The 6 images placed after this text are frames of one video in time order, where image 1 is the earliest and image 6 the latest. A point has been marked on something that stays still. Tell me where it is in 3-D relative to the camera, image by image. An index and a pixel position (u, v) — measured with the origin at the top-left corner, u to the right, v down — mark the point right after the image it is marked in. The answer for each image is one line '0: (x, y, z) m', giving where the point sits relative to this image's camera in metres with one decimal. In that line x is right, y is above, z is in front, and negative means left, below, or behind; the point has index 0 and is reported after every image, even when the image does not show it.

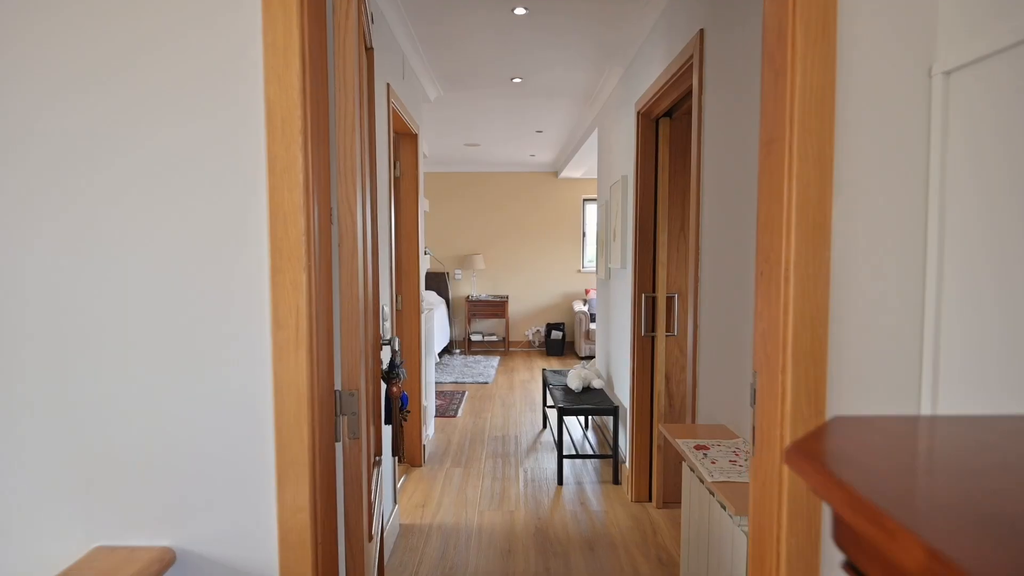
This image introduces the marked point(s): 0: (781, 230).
0: (+0.4, +0.1, +0.8) m
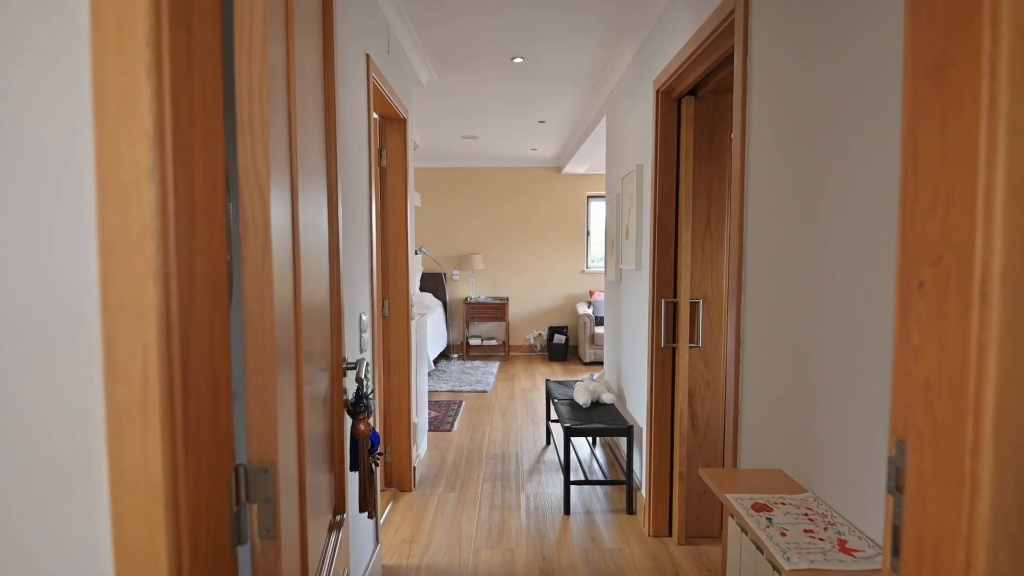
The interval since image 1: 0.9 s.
0: (+0.4, +0.1, +0.5) m
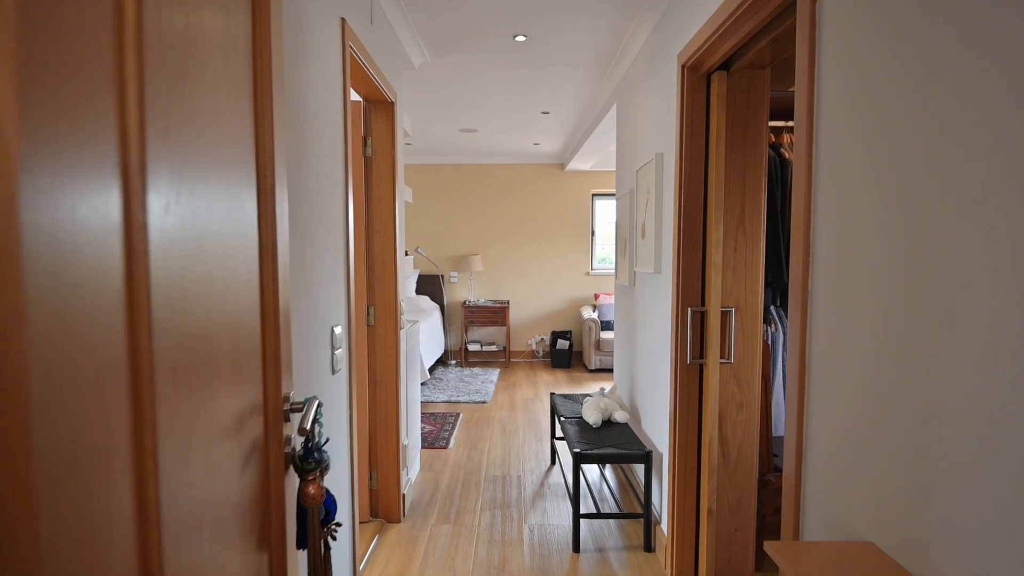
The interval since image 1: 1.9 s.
0: (+0.4, 0.0, +0.2) m
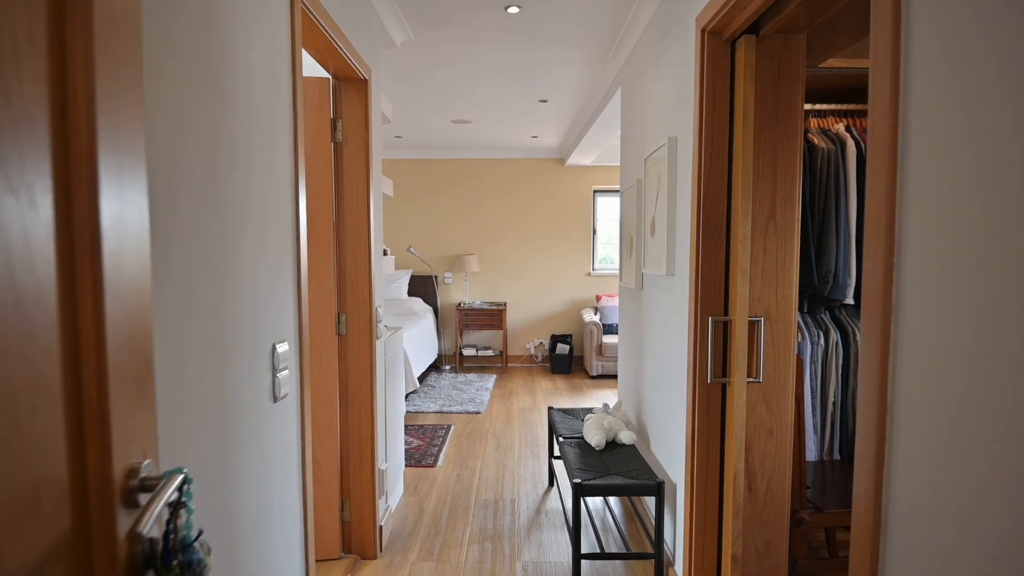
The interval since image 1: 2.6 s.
0: (+0.3, 0.0, -0.1) m
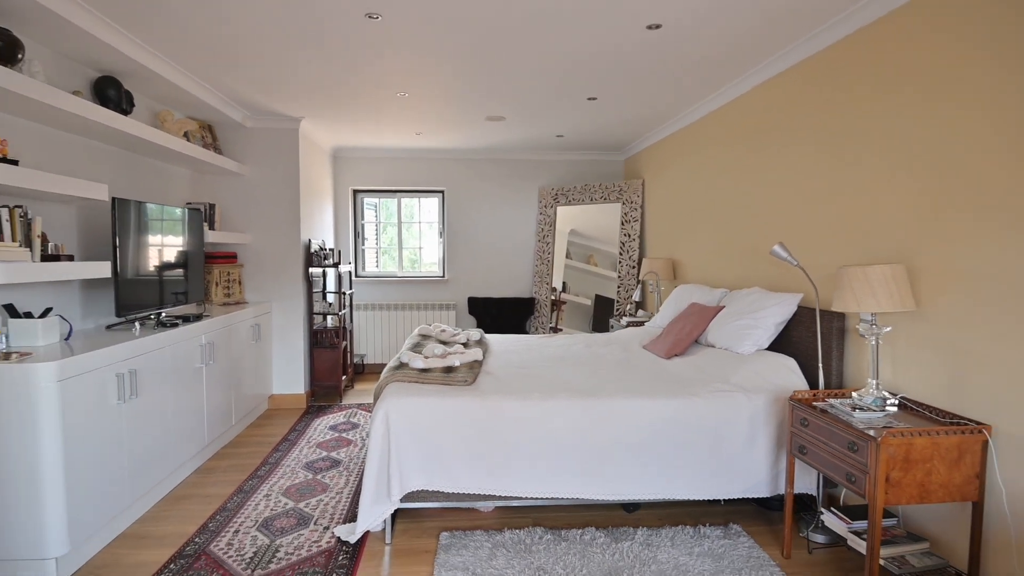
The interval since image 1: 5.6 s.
0: (-0.4, +0.2, -0.3) m
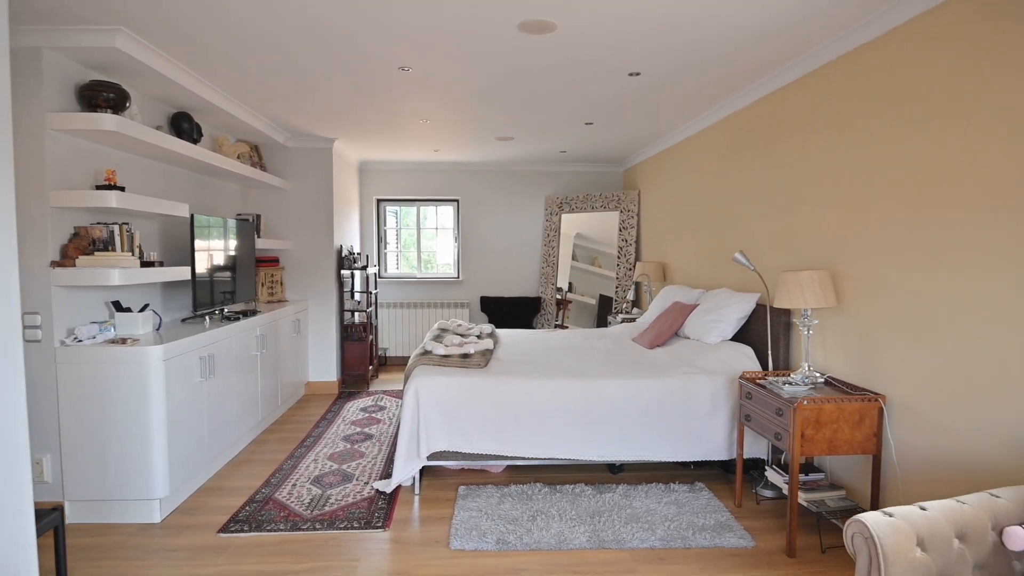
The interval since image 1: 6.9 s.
0: (-0.5, +0.2, +0.3) m
